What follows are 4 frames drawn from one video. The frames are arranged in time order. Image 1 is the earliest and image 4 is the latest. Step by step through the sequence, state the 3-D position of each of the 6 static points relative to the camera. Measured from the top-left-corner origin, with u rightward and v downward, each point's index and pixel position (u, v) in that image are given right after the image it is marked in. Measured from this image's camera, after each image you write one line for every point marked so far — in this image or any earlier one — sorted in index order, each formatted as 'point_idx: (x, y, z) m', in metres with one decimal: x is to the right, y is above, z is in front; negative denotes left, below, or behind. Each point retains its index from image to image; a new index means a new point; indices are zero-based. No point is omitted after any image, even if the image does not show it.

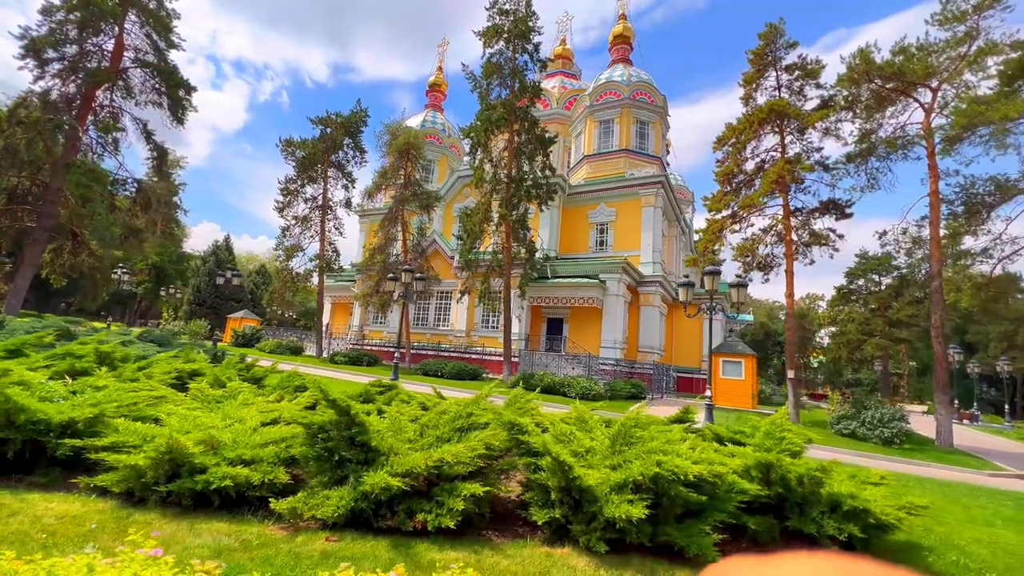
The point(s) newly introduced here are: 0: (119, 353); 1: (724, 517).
0: (-5.2, -0.8, +6.4) m
1: (+1.5, -1.6, +3.4) m
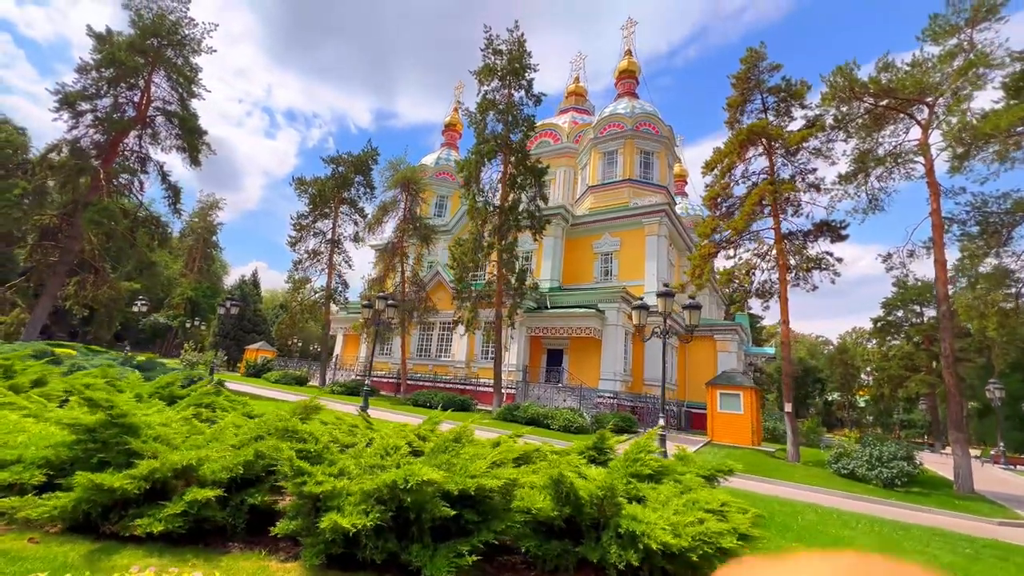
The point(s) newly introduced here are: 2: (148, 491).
0: (-6.5, -1.1, +6.6) m
1: (-0.1, -1.6, +3.1) m
2: (-2.3, -1.3, +3.1) m
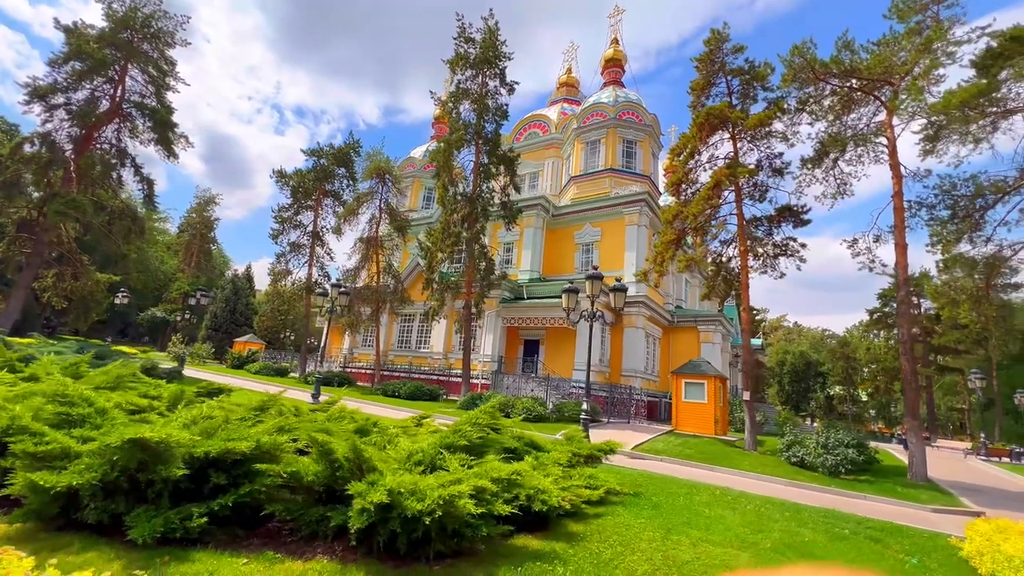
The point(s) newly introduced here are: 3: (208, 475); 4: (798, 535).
0: (-8.0, -0.8, +6.7) m
1: (-1.7, -1.3, +3.0) m
2: (-3.9, -1.0, +3.0) m
3: (-1.9, -1.2, +3.1) m
4: (+3.0, -2.5, +5.0) m
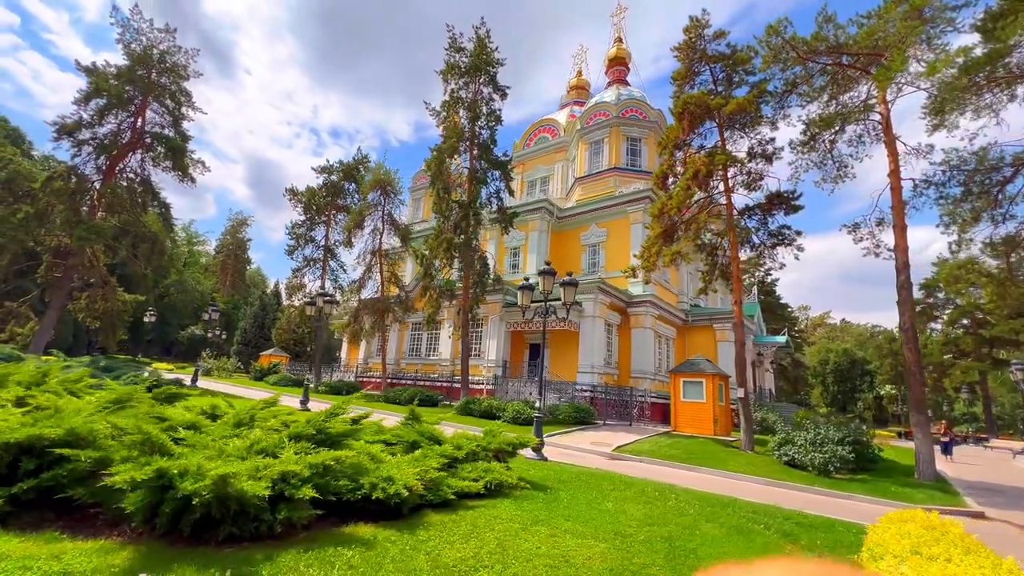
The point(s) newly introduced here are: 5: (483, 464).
0: (-9.0, -1.1, +7.3) m
1: (-3.1, -1.2, +3.1) m
2: (-5.2, -1.1, +3.3) m
3: (-3.2, -1.1, +3.2) m
4: (+1.8, -2.3, +4.7) m
5: (-0.3, -1.9, +5.3) m
